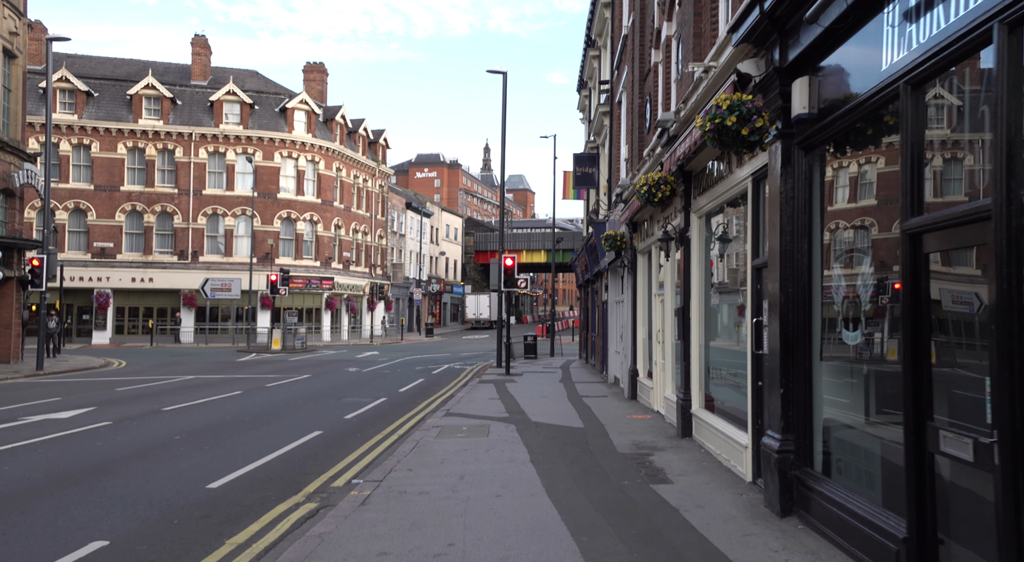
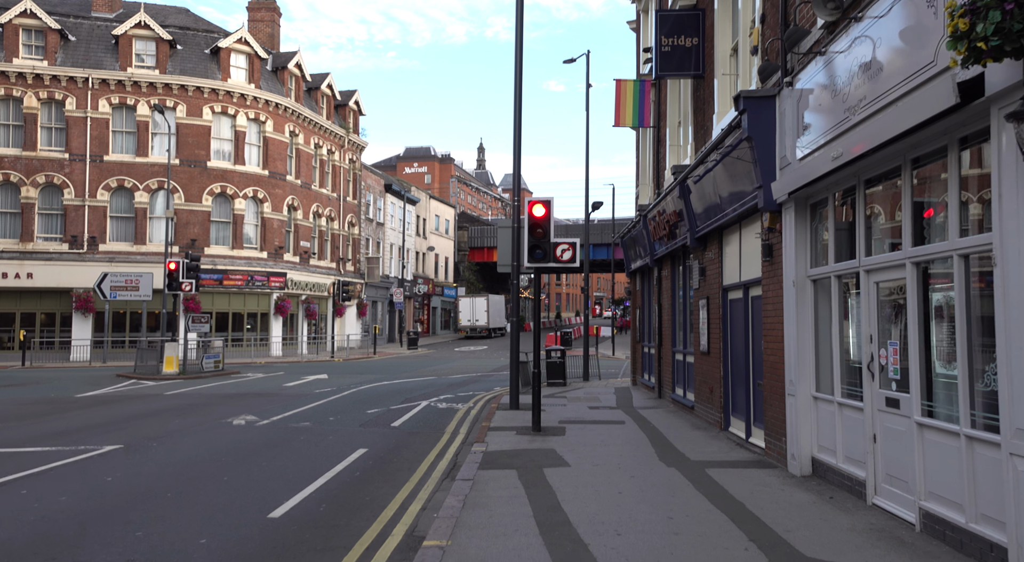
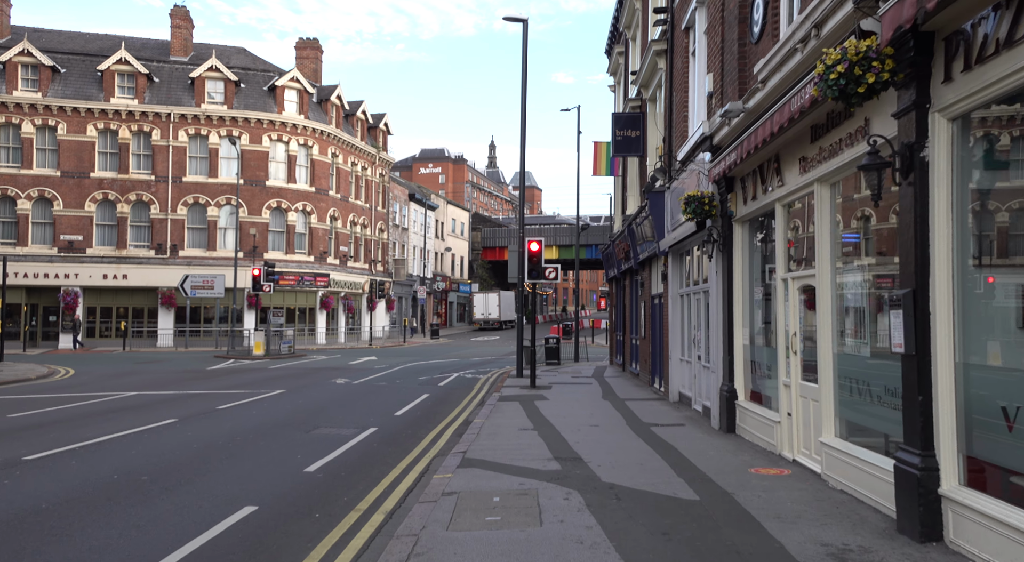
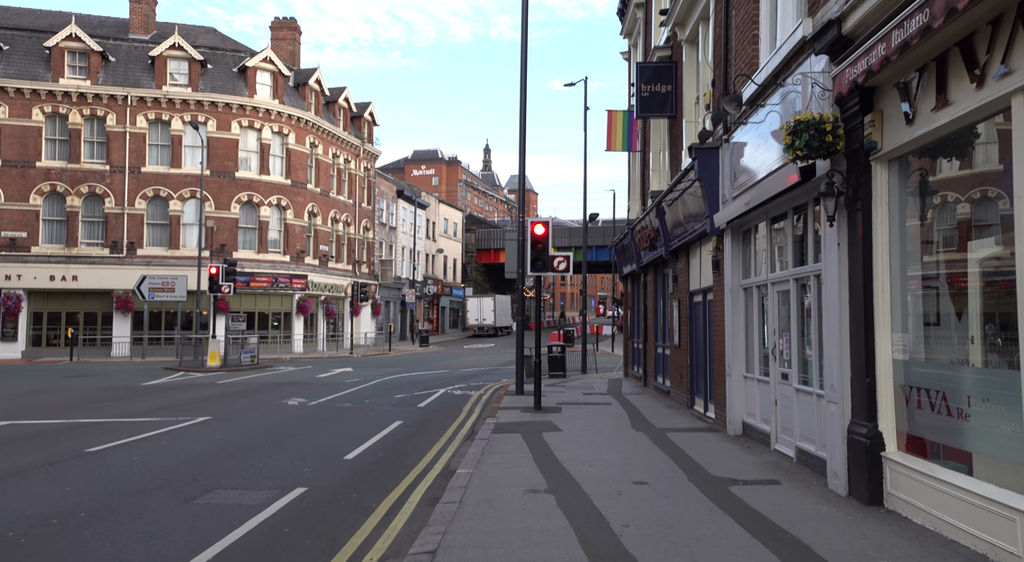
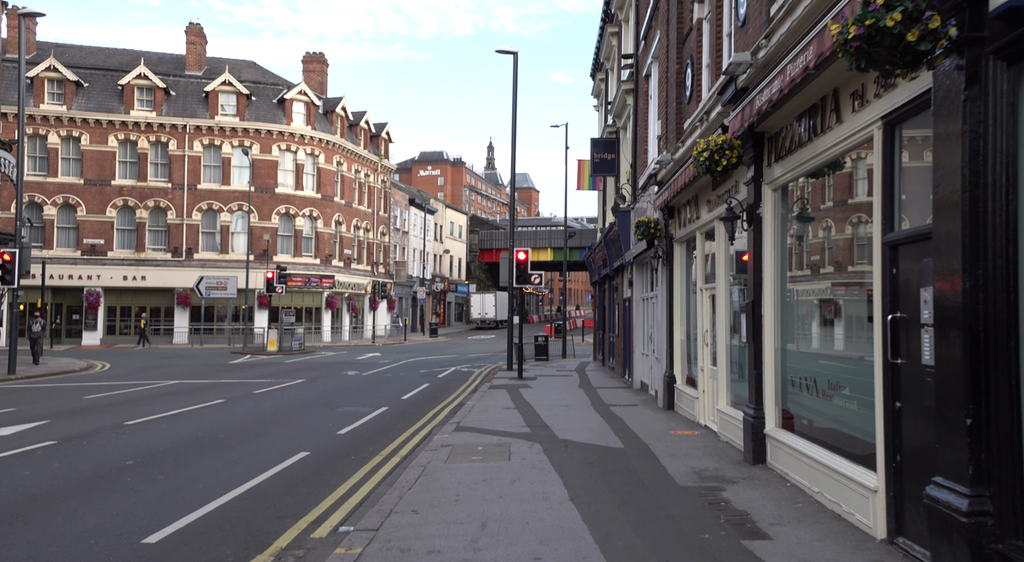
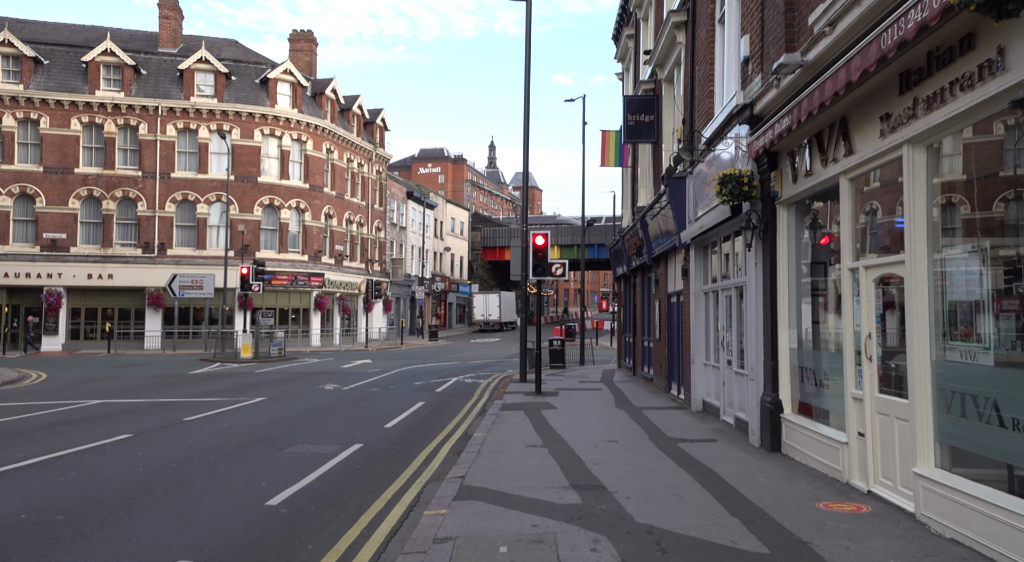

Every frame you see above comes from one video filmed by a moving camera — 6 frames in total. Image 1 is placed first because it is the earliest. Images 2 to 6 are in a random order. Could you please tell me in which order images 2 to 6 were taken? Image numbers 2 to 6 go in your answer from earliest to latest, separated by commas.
5, 3, 6, 4, 2
